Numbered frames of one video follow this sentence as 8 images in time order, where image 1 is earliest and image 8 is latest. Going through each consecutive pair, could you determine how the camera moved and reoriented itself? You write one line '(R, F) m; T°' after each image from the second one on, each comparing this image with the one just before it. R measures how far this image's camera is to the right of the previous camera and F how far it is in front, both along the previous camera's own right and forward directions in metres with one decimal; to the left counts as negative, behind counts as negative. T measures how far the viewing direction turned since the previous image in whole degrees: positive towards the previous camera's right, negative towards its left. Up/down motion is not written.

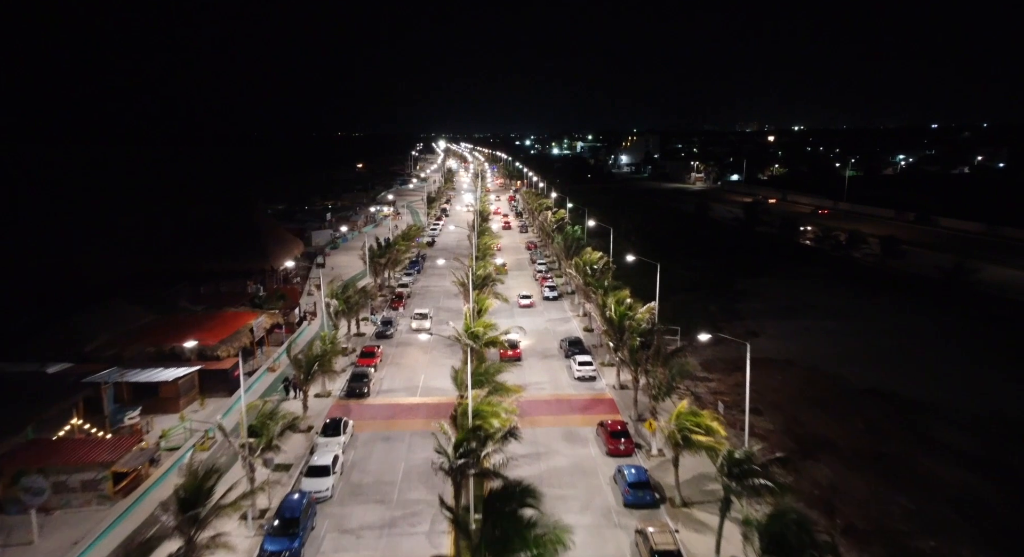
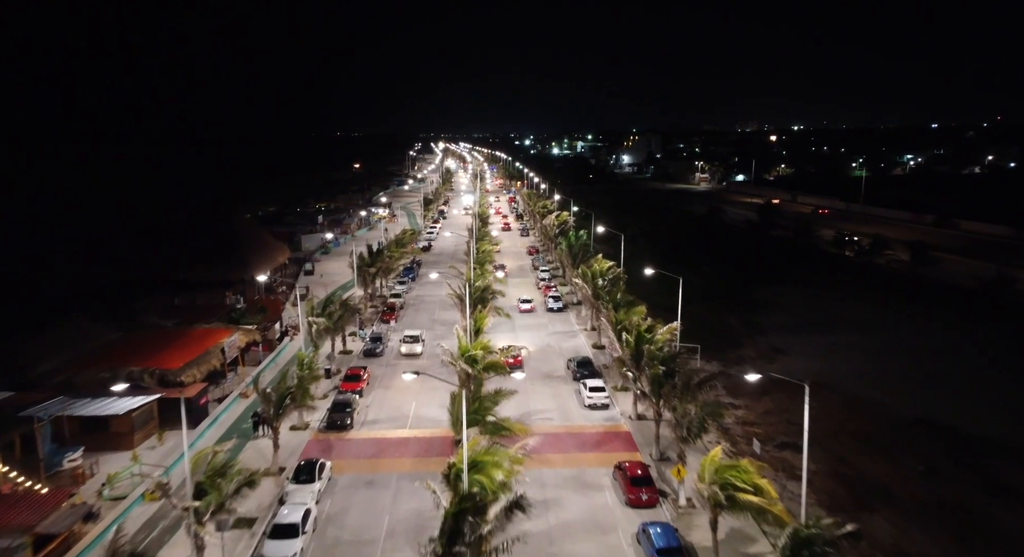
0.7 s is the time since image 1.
(-0.1, +3.6) m; 0°
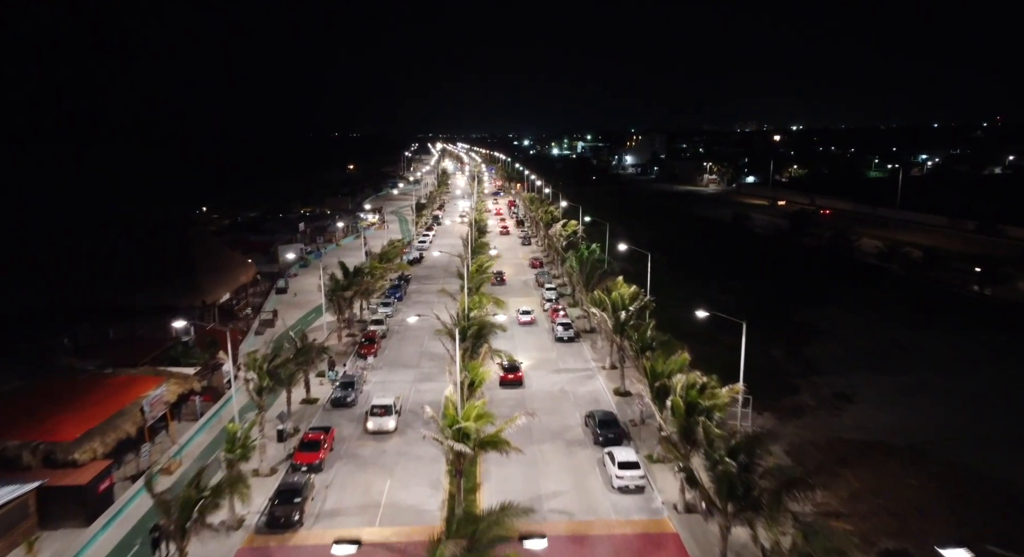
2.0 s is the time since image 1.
(-0.2, +6.9) m; 0°
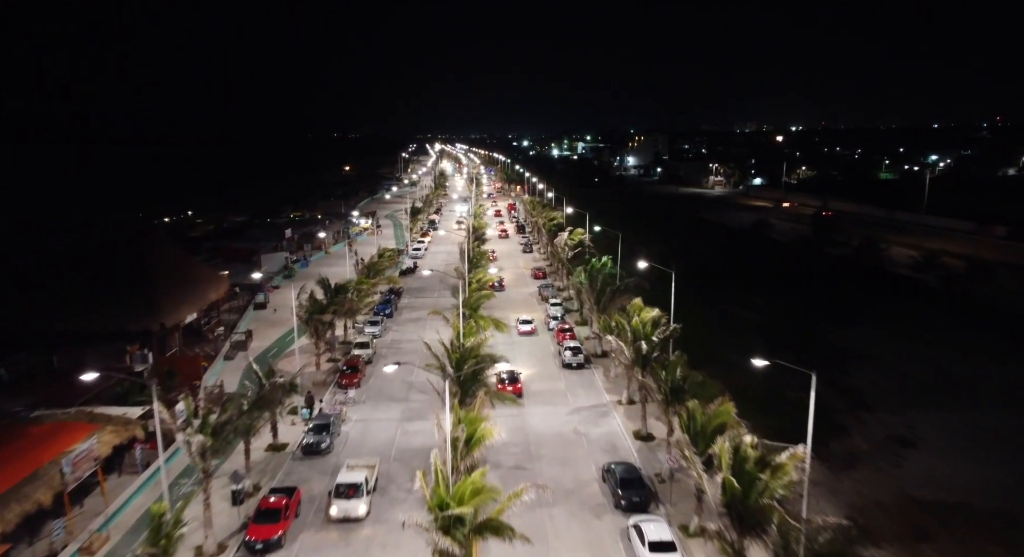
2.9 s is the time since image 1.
(-0.1, +4.3) m; 0°
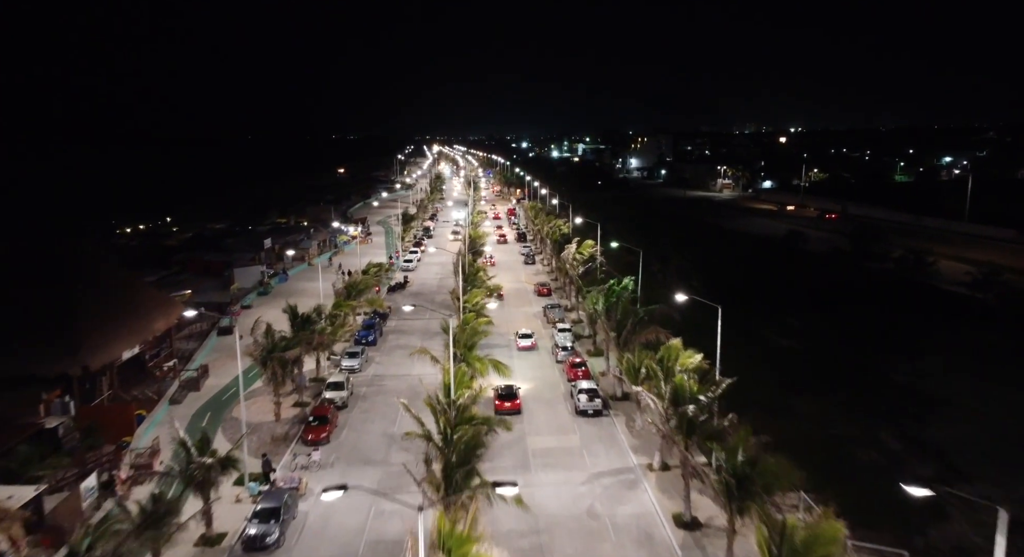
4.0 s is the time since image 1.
(-0.2, +5.7) m; 0°
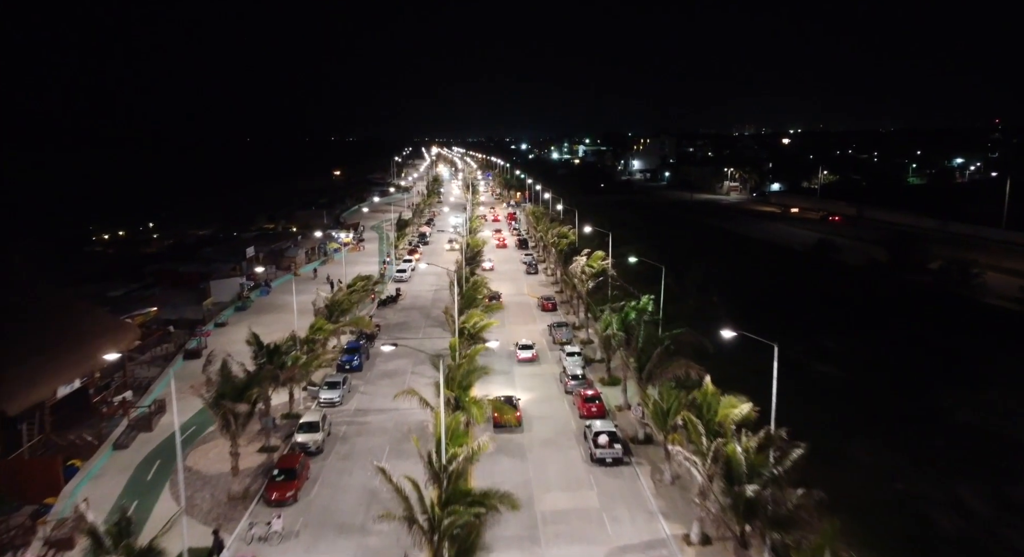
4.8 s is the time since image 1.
(-0.2, +4.3) m; 0°
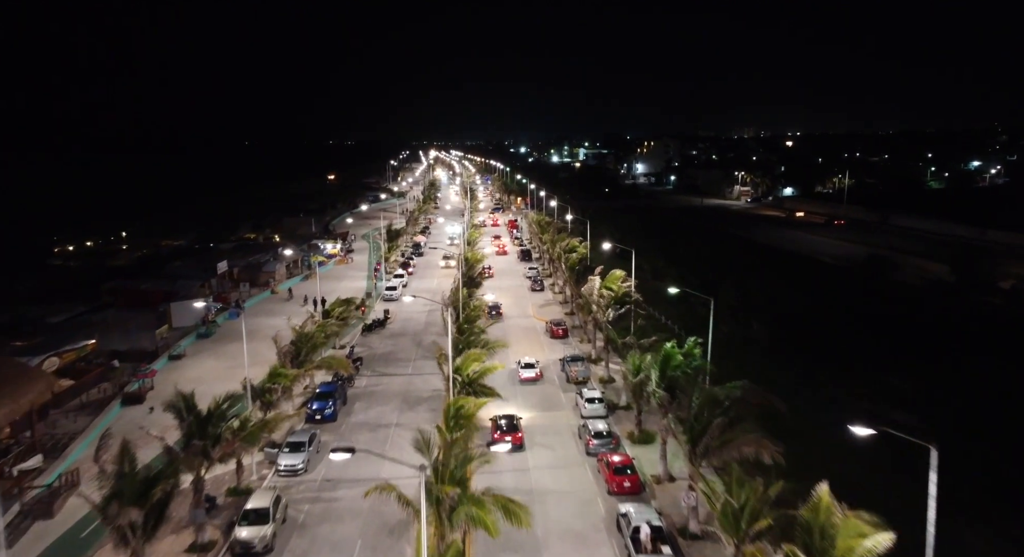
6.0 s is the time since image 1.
(-0.3, +6.0) m; 0°
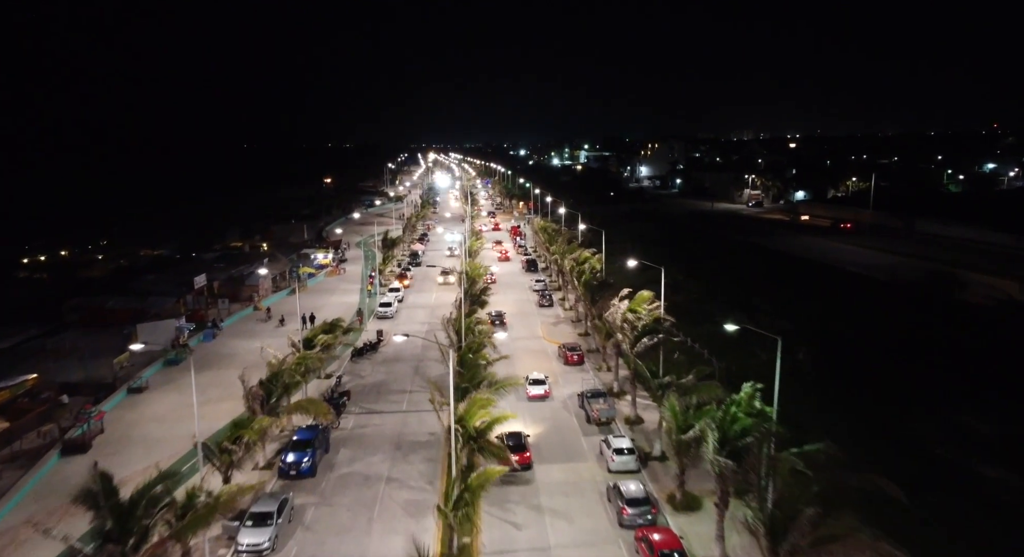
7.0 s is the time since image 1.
(-0.5, +4.5) m; 0°
